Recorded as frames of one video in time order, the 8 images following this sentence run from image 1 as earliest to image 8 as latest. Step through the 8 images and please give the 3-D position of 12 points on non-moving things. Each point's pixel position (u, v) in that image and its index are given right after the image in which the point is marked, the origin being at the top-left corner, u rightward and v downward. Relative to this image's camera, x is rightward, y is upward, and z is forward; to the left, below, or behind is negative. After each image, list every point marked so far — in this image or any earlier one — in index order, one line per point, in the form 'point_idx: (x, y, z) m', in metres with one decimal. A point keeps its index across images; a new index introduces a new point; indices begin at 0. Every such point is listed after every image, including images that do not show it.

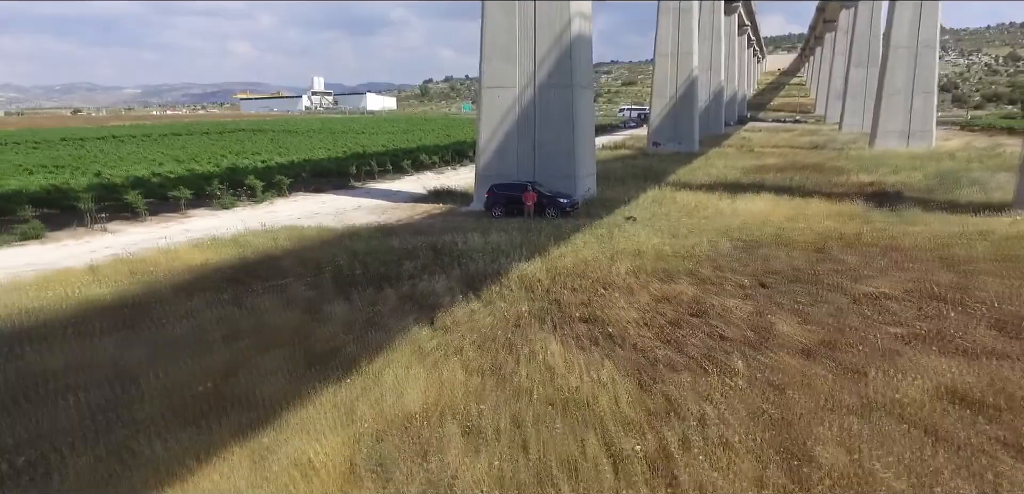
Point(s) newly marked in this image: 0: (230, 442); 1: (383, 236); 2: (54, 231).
0: (-1.6, -1.0, +4.1) m
1: (-1.9, +0.2, +10.9) m
2: (-8.3, +0.3, +13.4) m
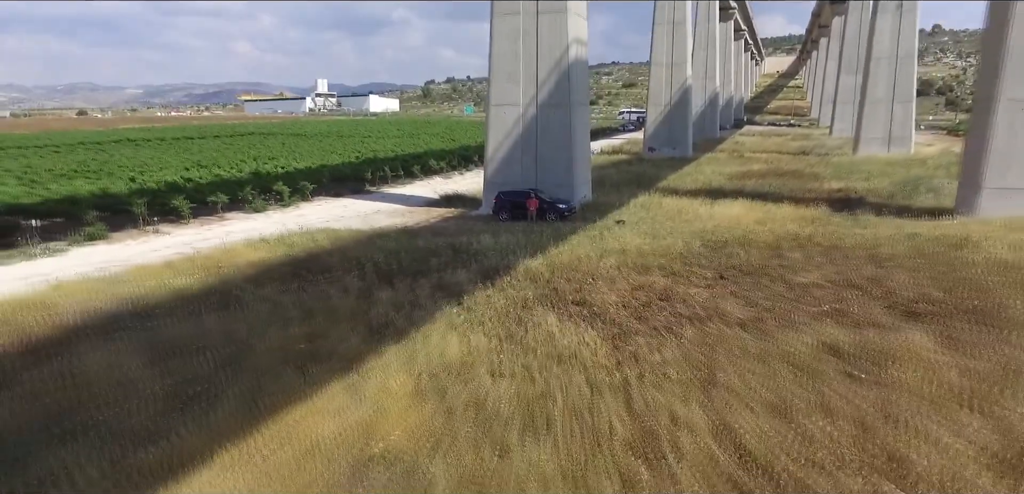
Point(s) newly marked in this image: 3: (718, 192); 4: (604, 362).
0: (-1.5, -1.0, +6.0) m
1: (-1.8, +0.2, +12.8) m
2: (-8.2, +0.3, +15.3) m
3: (+5.2, +1.4, +18.8) m
4: (+0.7, -0.9, +6.0) m
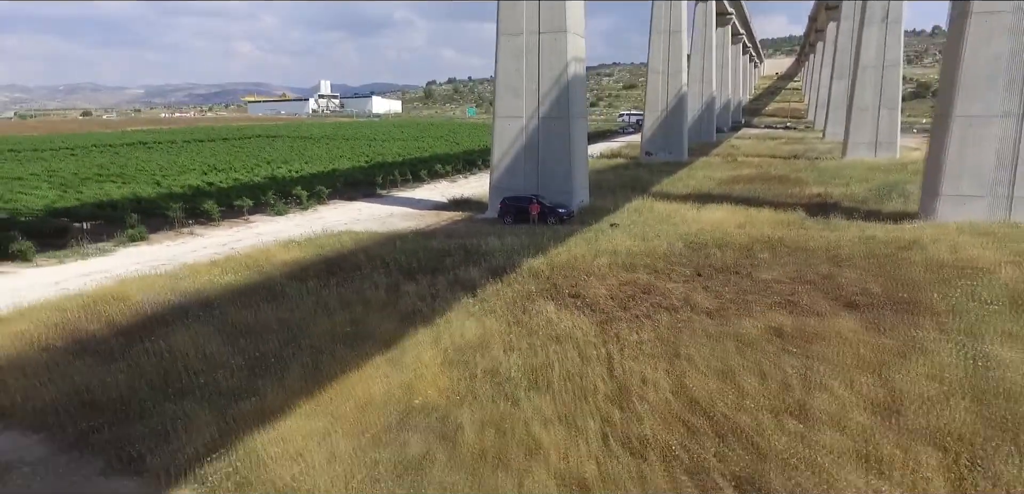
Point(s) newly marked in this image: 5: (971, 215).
0: (-1.4, -1.0, +7.5) m
1: (-1.7, +0.2, +14.3) m
2: (-8.1, +0.3, +16.8) m
3: (+5.3, +1.4, +20.3) m
4: (+0.8, -0.9, +7.4) m
5: (+9.2, +0.6, +14.9) m
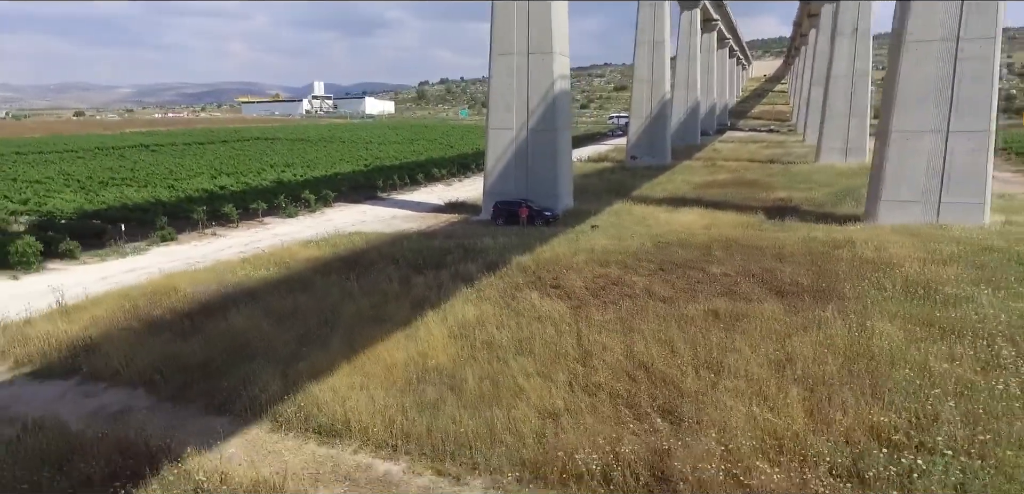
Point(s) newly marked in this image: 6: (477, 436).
0: (-1.5, -1.0, +9.4) m
1: (-1.9, +0.2, +16.2) m
2: (-8.3, +0.3, +18.7) m
3: (+5.1, +1.4, +22.3) m
4: (+0.7, -0.9, +9.4) m
5: (+9.0, +0.7, +17.0) m
6: (-0.3, -1.6, +6.3) m
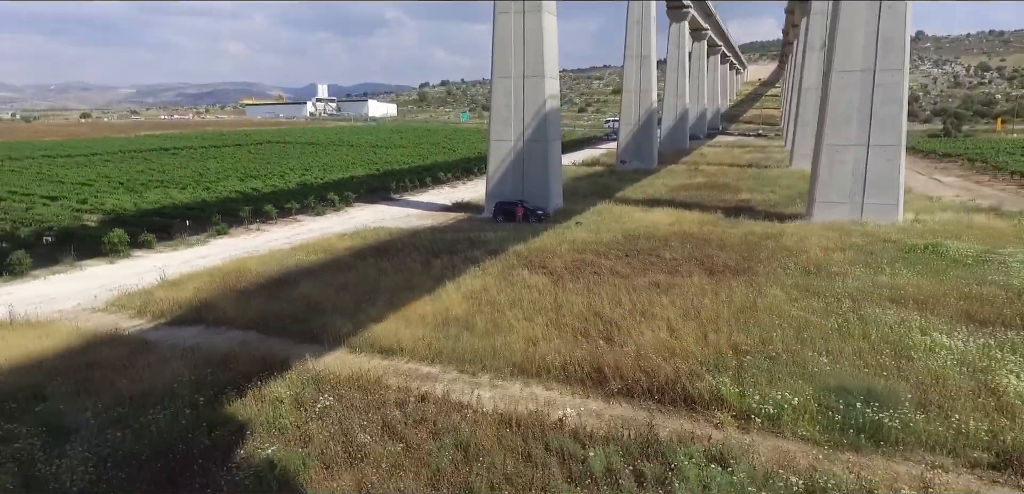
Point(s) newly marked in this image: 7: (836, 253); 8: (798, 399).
0: (-1.6, -0.8, +12.9) m
1: (-2.0, +0.4, +19.7) m
2: (-8.4, +0.5, +22.2) m
3: (+5.0, +1.6, +25.8) m
4: (+0.6, -0.7, +12.9) m
5: (+9.0, +0.8, +20.5) m
6: (-0.4, -1.4, +9.8) m
7: (+6.7, -0.1, +15.4) m
8: (+3.0, -1.6, +7.8) m
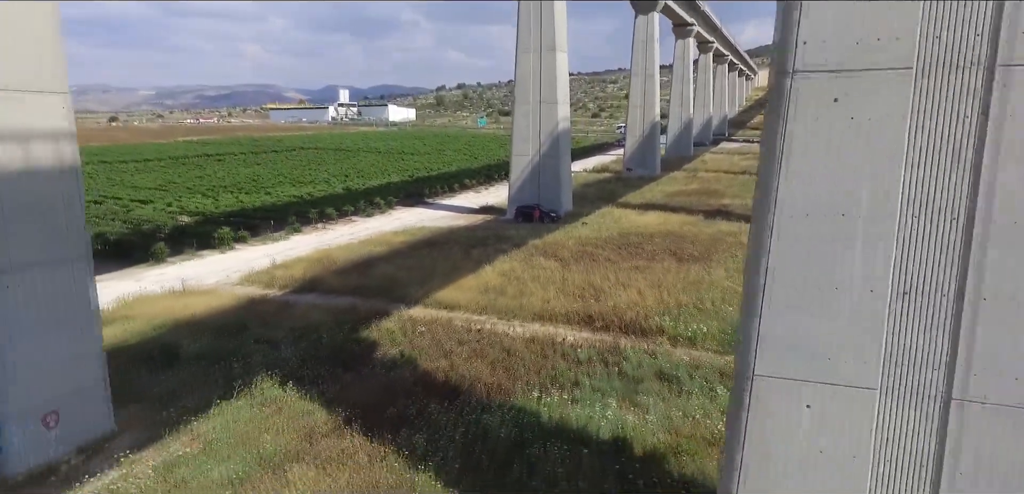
0: (-1.1, -0.6, +18.0) m
1: (-1.3, +0.6, +24.8) m
2: (-7.7, +0.7, +27.4) m
3: (+5.8, +1.7, +30.8) m
4: (+1.1, -0.5, +18.0) m
5: (+9.6, +1.0, +25.4) m
6: (+0.1, -1.2, +14.8) m
7: (+7.3, 0.0, +20.3) m
8: (+3.4, -1.4, +12.7) m
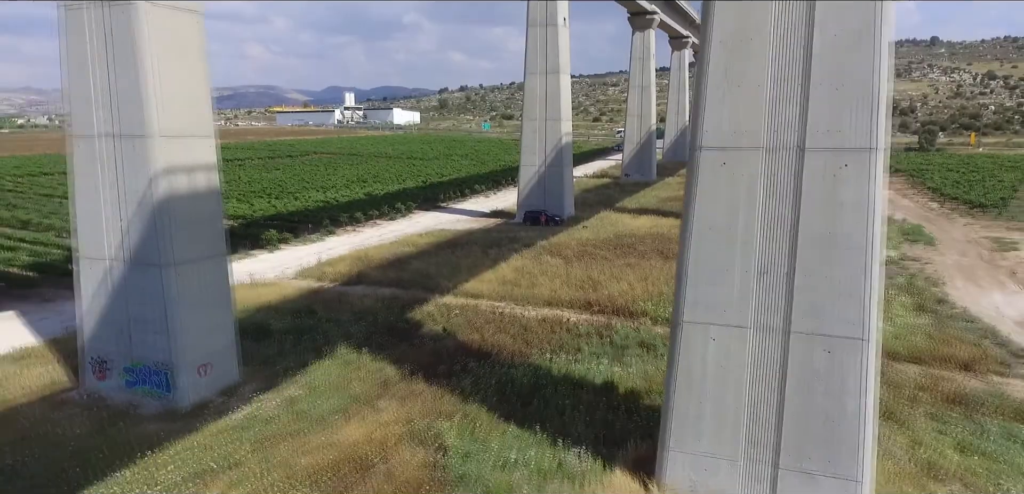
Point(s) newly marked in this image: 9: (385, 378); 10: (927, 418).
0: (-0.7, -0.7, +21.5) m
1: (-1.0, +0.5, +28.3) m
2: (-7.4, +0.7, +30.9) m
3: (+6.1, +1.7, +34.3) m
4: (+1.5, -0.5, +21.4) m
5: (+10.0, +1.0, +28.8) m
6: (+0.4, -1.2, +18.3) m
7: (+7.6, 0.0, +23.7) m
8: (+3.7, -1.4, +16.2) m
9: (-2.2, -2.2, +12.6) m
10: (+5.8, -2.4, +10.3) m
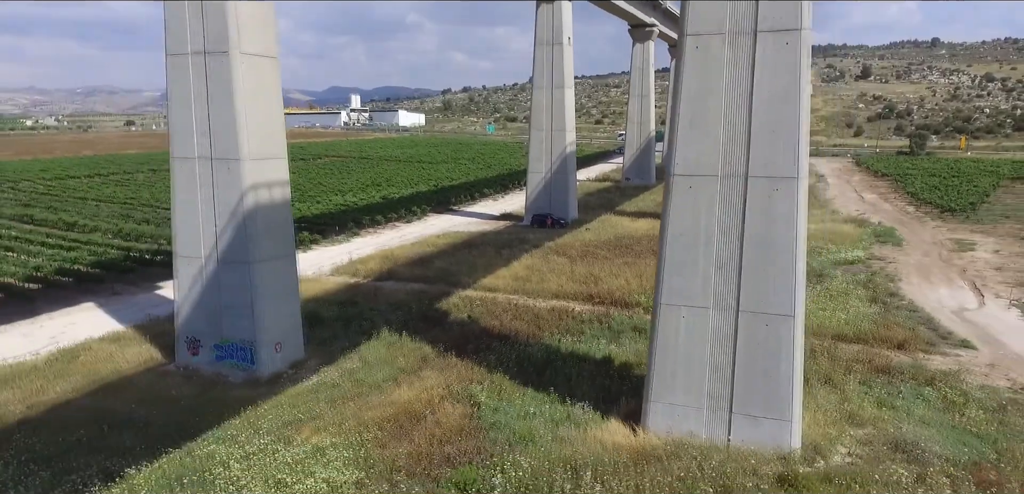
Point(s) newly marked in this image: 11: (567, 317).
0: (-0.4, -0.7, +24.3) m
1: (-0.6, +0.5, +31.1) m
2: (-7.0, +0.7, +33.7) m
3: (+6.5, +1.7, +37.0) m
4: (+1.8, -0.6, +24.2) m
5: (+10.4, +0.9, +31.6) m
6: (+0.8, -1.2, +21.1) m
7: (+8.0, 0.0, +26.5) m
8: (+4.1, -1.4, +19.0) m
9: (-1.8, -2.2, +15.4) m
10: (+6.1, -2.4, +13.0) m
11: (+1.3, -1.7, +18.1) m
